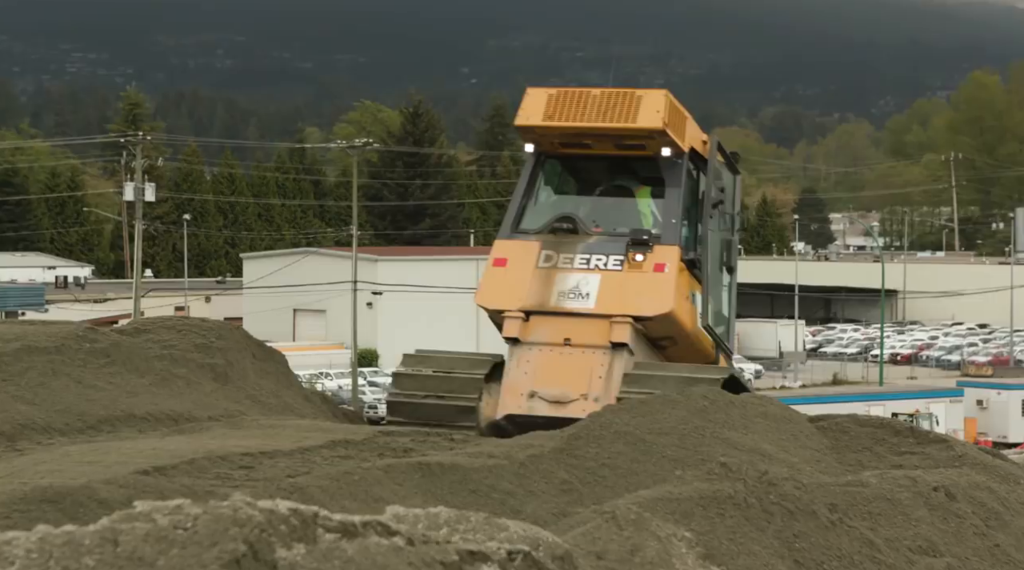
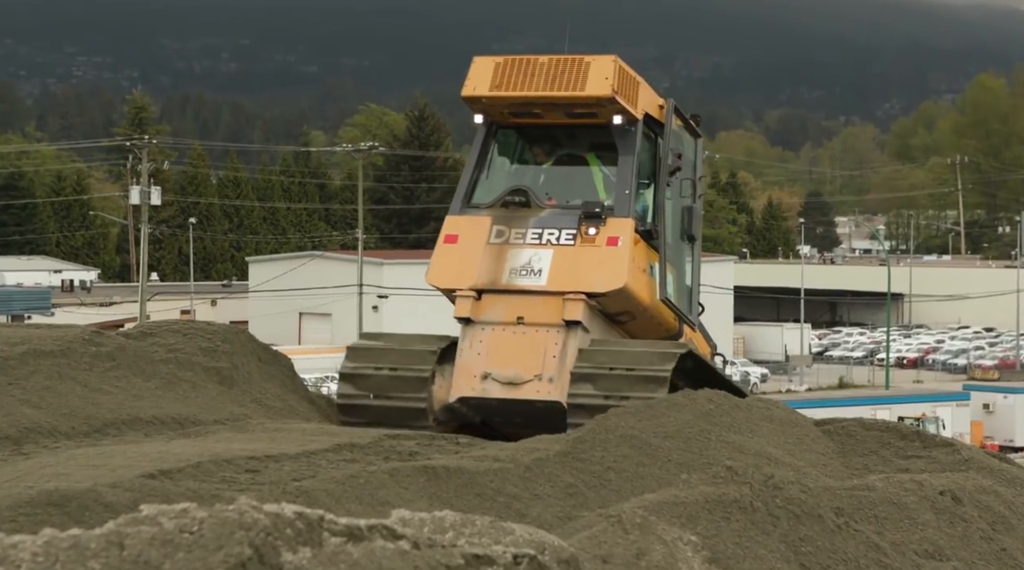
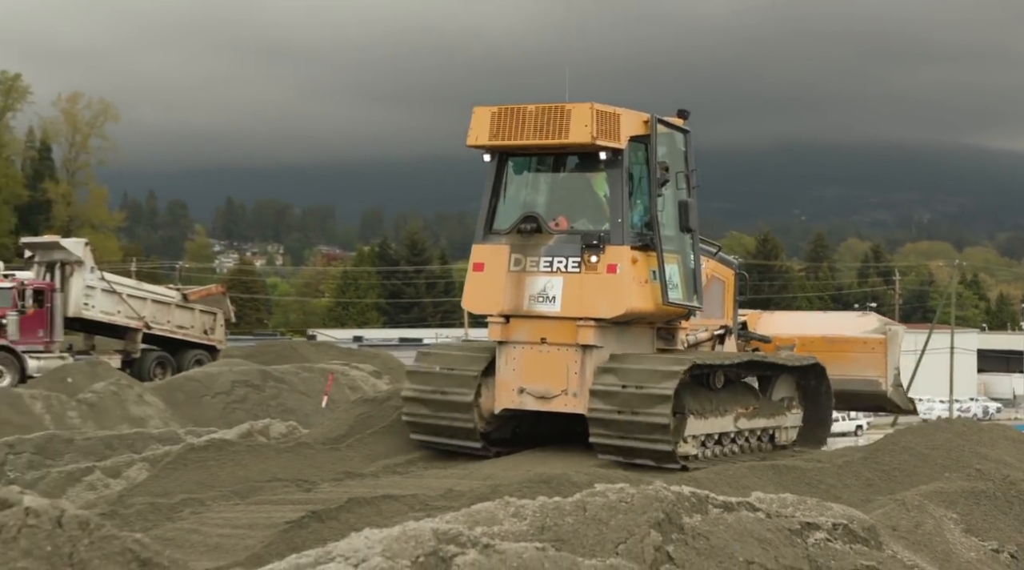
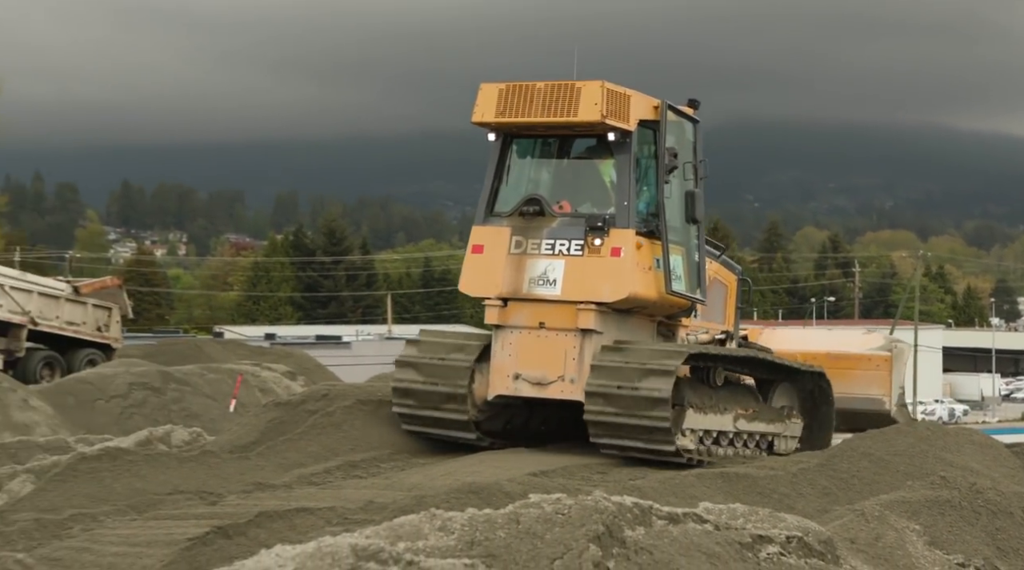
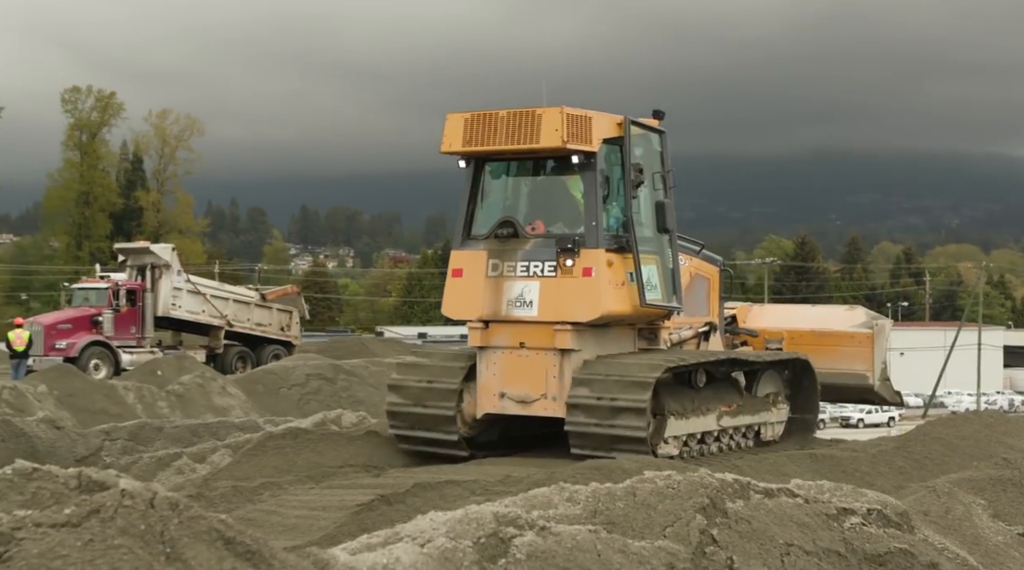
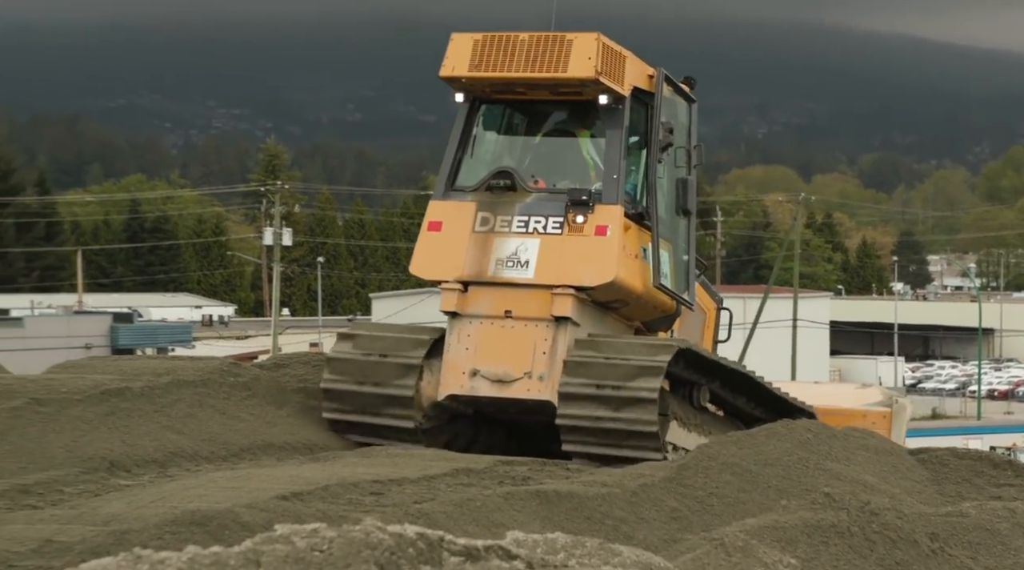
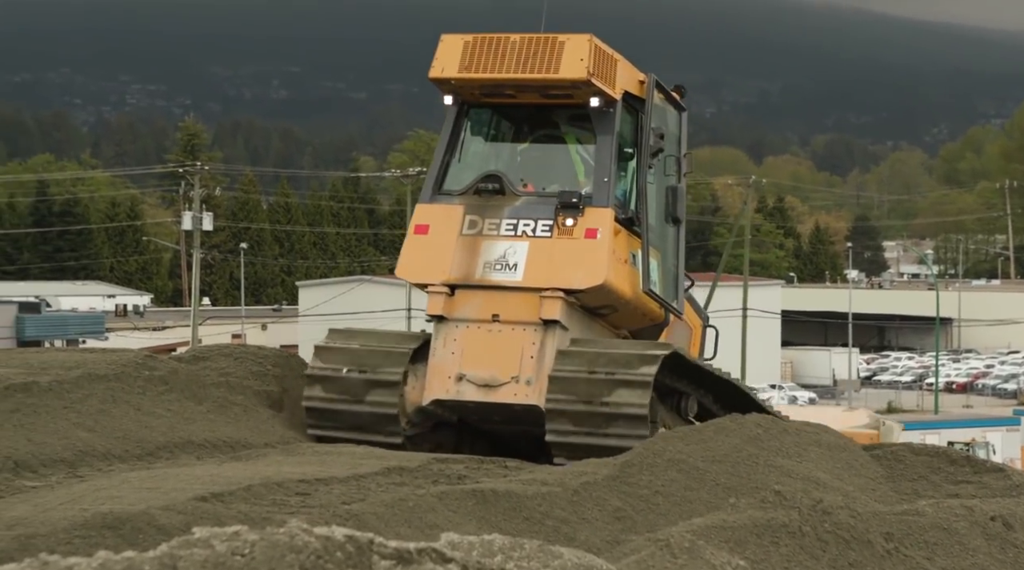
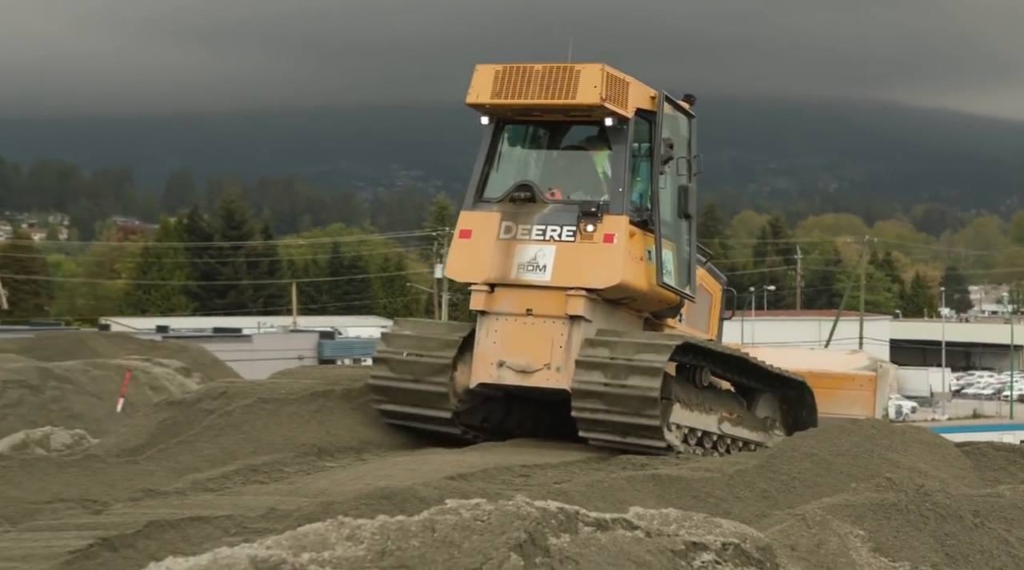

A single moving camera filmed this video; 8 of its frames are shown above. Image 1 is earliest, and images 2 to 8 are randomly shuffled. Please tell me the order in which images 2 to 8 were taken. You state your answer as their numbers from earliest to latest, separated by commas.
2, 7, 6, 8, 4, 3, 5
